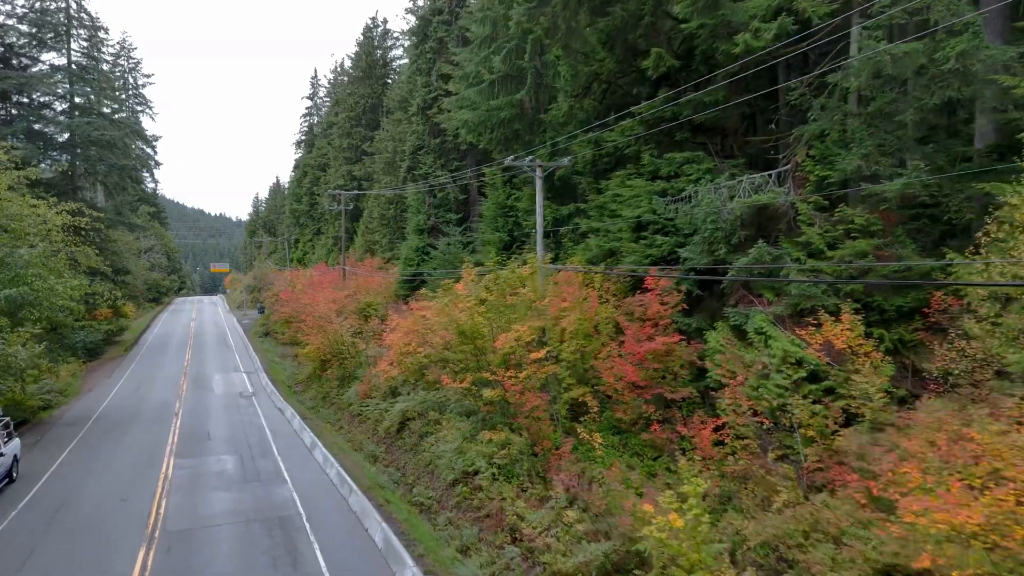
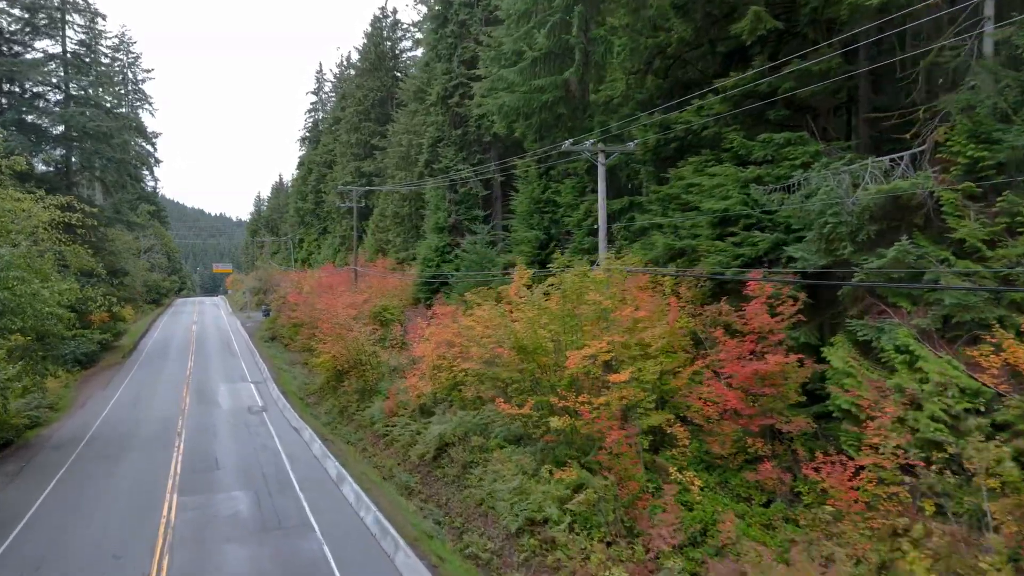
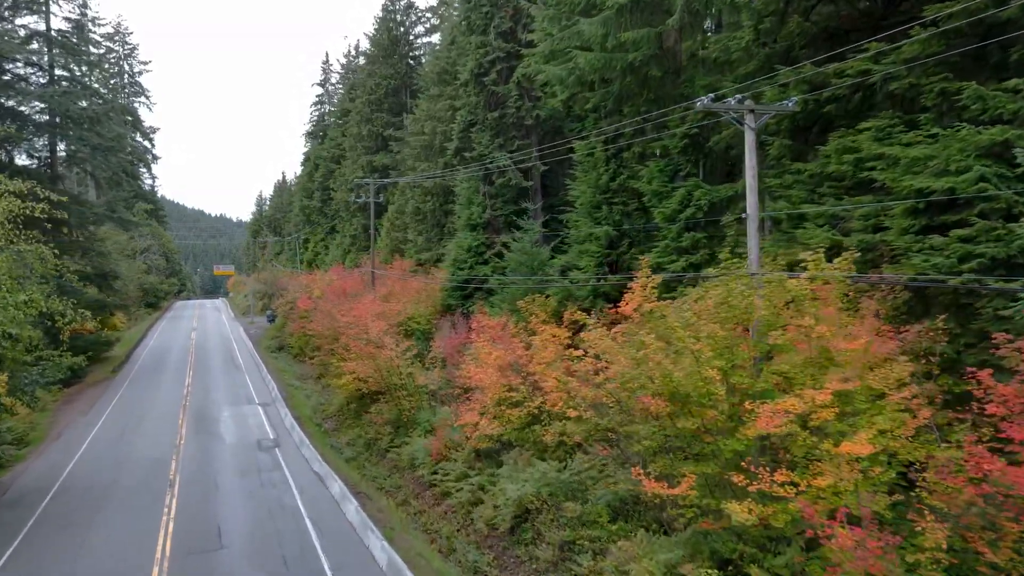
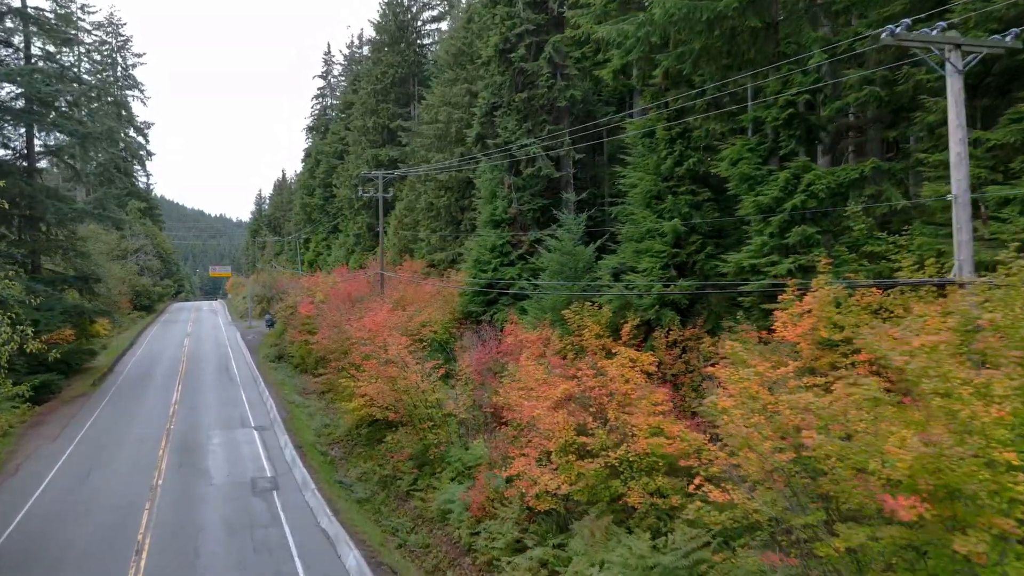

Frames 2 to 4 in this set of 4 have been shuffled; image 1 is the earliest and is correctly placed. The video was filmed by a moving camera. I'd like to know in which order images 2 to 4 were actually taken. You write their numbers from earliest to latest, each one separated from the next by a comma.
2, 3, 4
